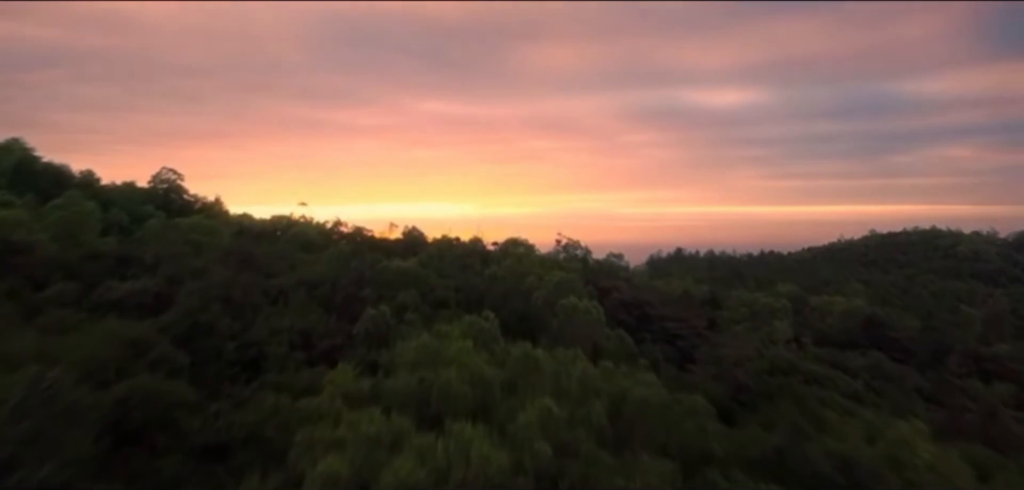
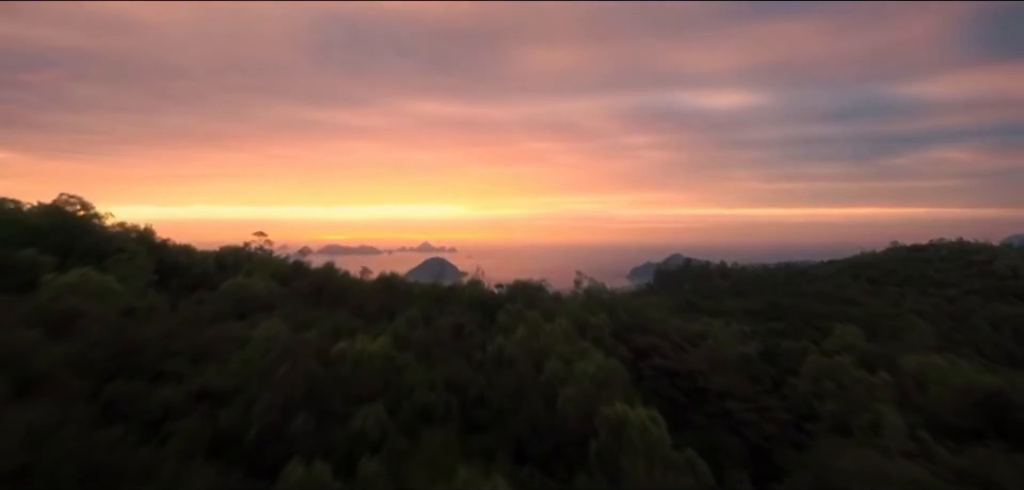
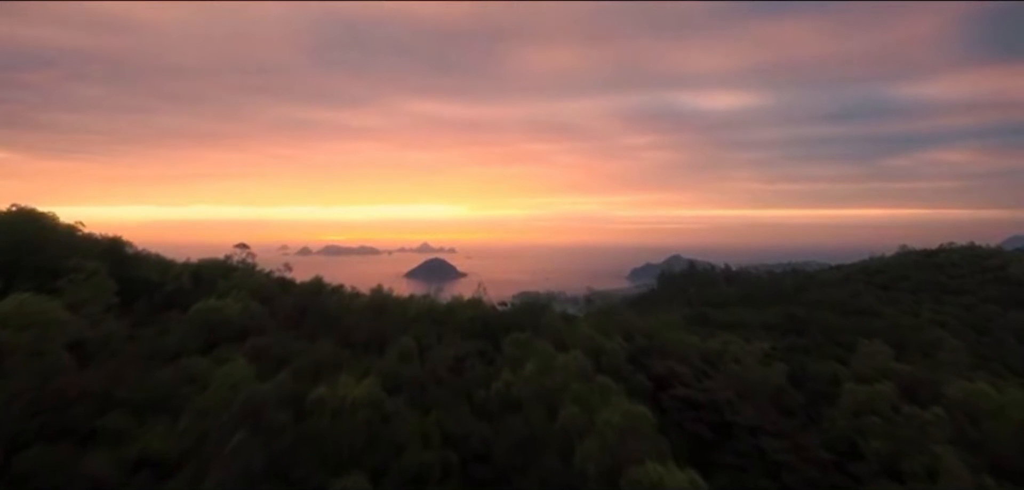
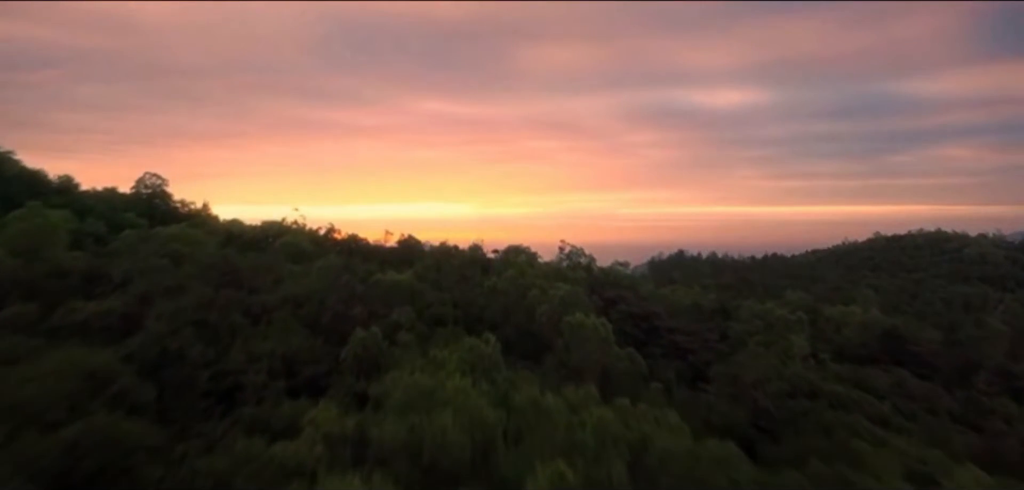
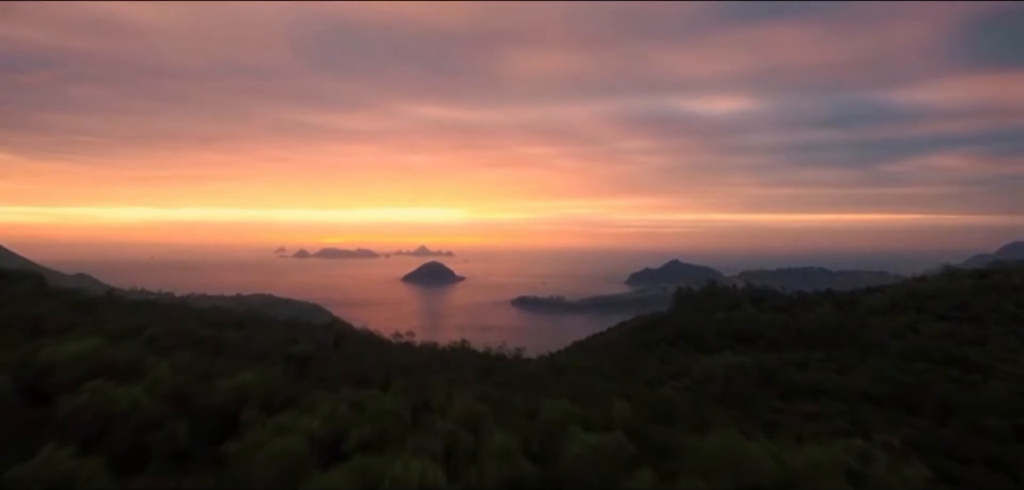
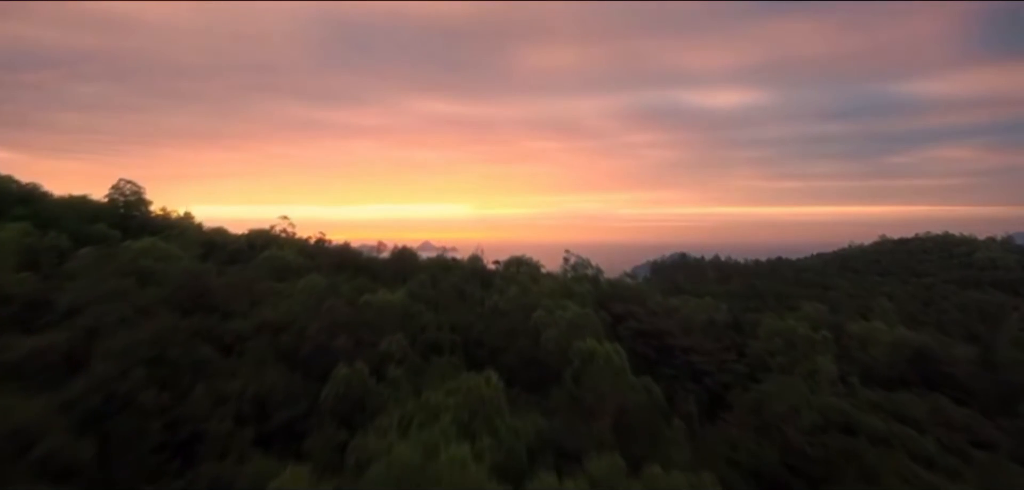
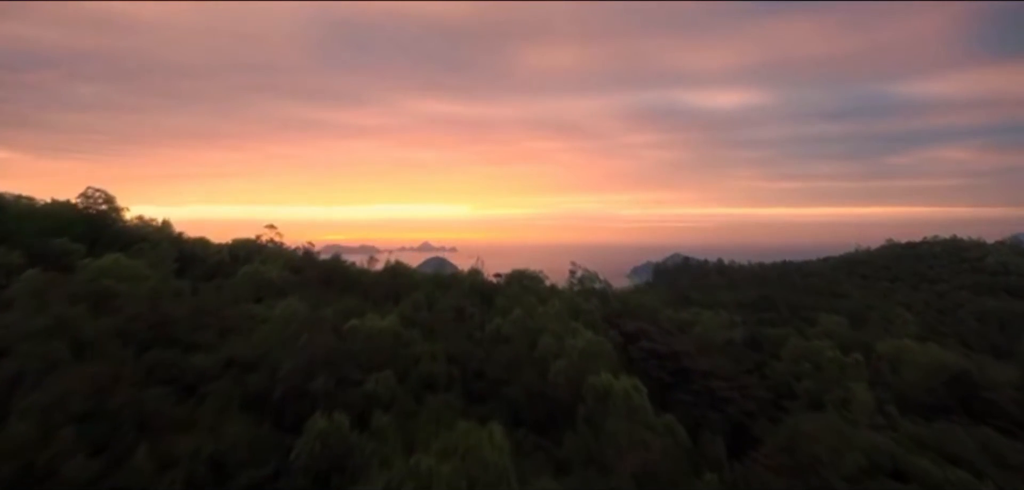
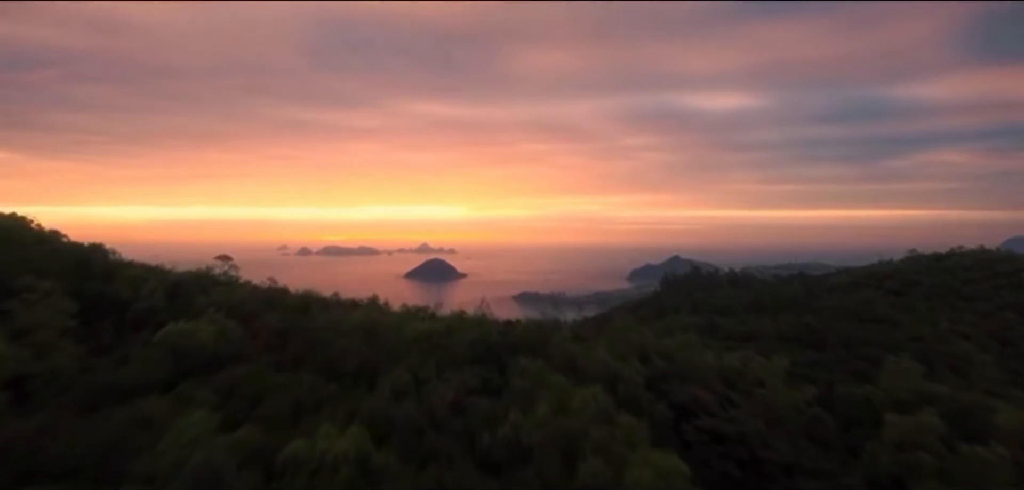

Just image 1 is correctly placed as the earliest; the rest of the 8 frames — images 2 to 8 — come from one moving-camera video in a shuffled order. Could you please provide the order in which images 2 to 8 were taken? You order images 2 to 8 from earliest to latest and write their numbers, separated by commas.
4, 6, 7, 2, 3, 8, 5
